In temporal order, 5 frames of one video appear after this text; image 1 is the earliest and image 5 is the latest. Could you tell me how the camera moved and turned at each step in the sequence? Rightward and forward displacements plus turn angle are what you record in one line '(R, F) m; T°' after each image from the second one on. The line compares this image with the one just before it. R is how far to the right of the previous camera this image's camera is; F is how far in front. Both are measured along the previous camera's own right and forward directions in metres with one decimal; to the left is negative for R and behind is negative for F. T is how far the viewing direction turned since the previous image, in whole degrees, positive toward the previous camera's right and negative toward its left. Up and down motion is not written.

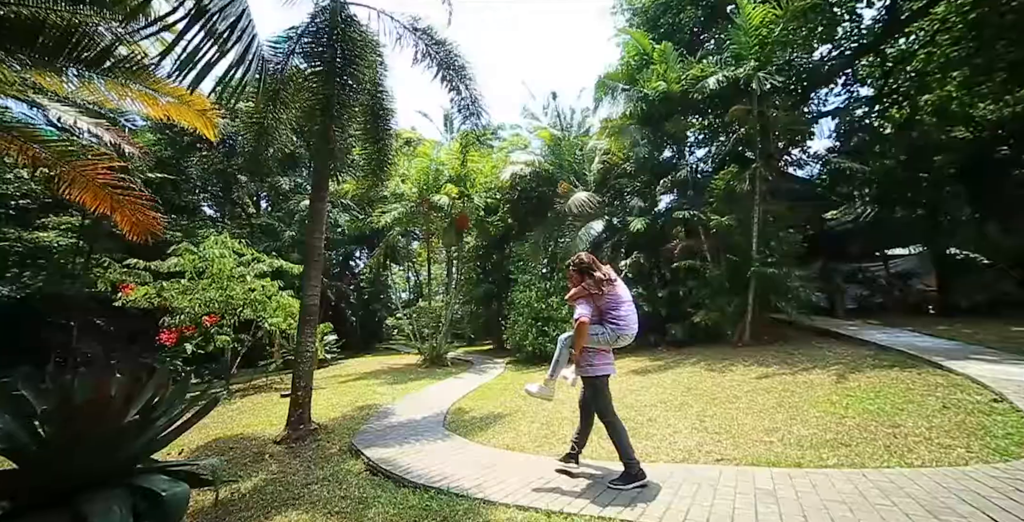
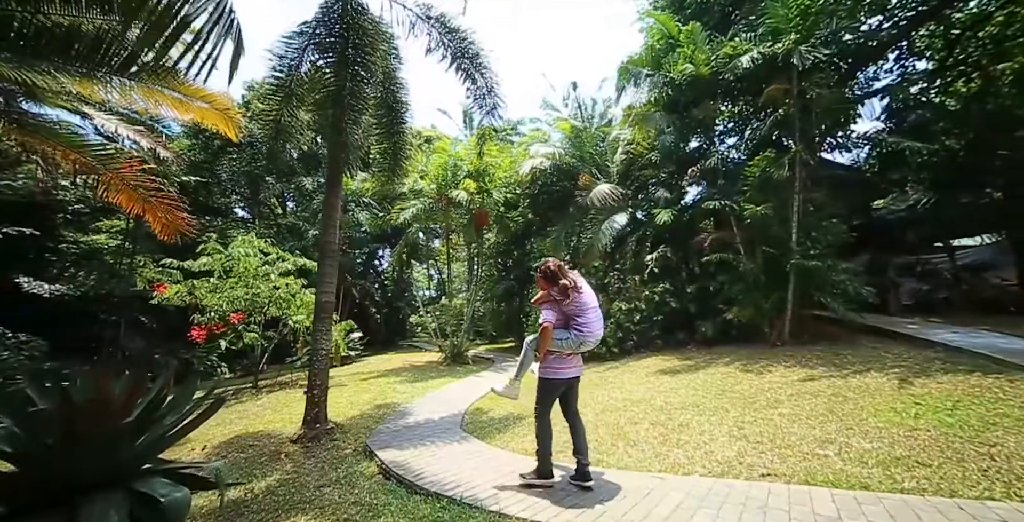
(0.0, +0.2) m; -3°
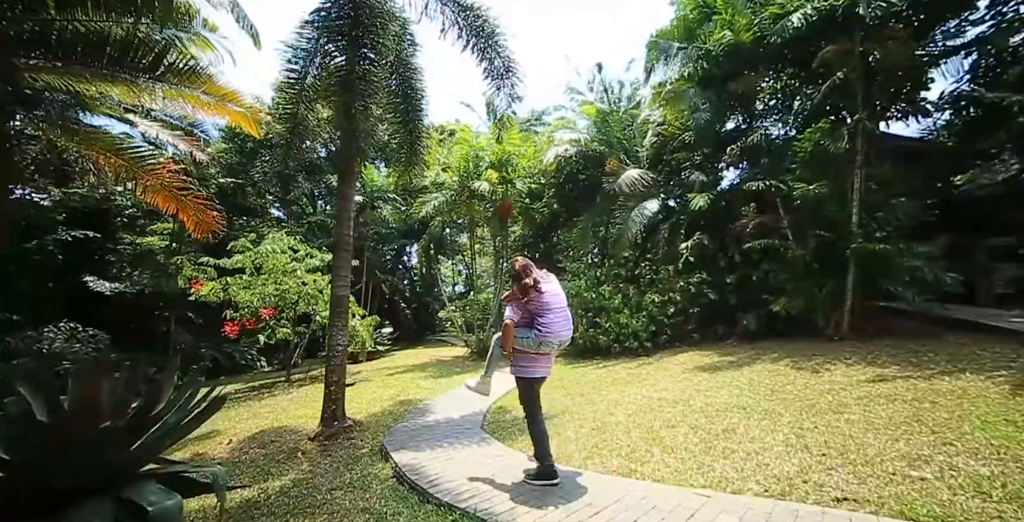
(0.0, +0.3) m; -4°
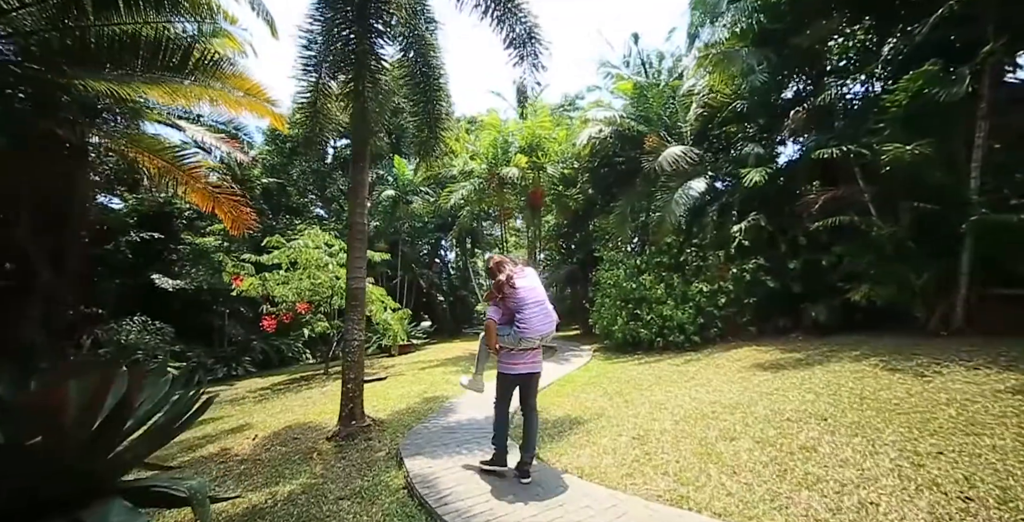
(+0.1, +0.4) m; -5°
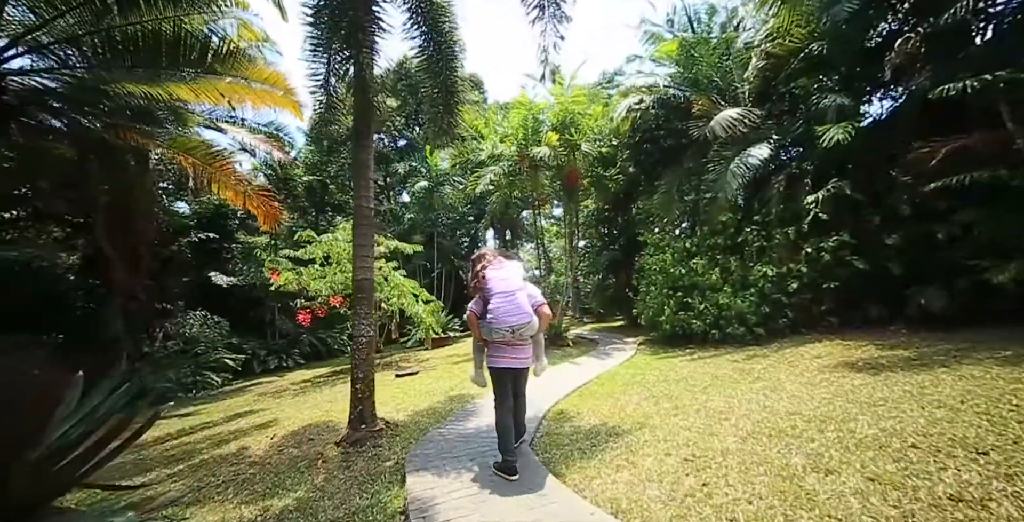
(+0.1, +0.6) m; -5°
